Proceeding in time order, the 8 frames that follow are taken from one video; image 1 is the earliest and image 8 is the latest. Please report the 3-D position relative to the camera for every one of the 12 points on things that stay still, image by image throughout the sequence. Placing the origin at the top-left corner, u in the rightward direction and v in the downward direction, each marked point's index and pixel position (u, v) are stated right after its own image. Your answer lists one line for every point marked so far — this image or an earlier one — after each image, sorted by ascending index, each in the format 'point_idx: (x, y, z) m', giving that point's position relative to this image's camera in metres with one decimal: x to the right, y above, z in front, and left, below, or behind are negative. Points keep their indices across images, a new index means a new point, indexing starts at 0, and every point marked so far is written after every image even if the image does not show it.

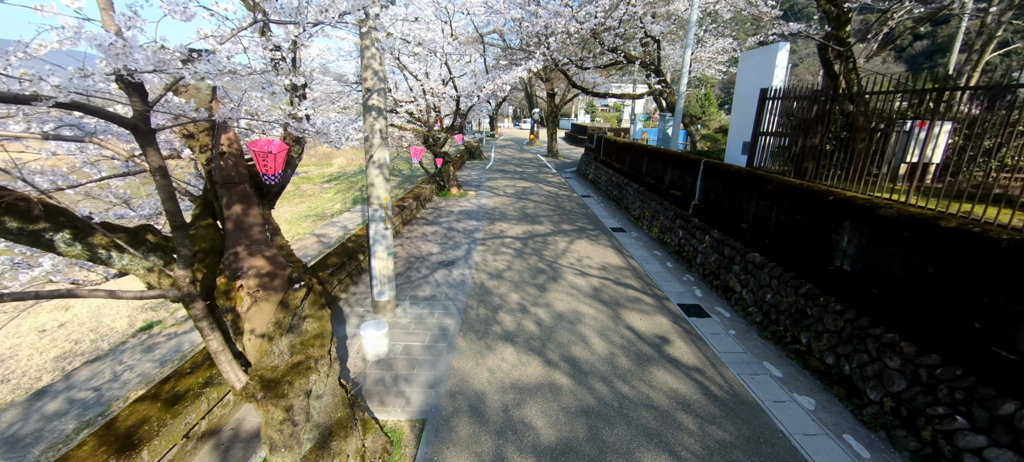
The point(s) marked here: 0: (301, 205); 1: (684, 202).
0: (-9.7, +1.3, +19.3) m
1: (+3.4, +0.6, +8.3) m
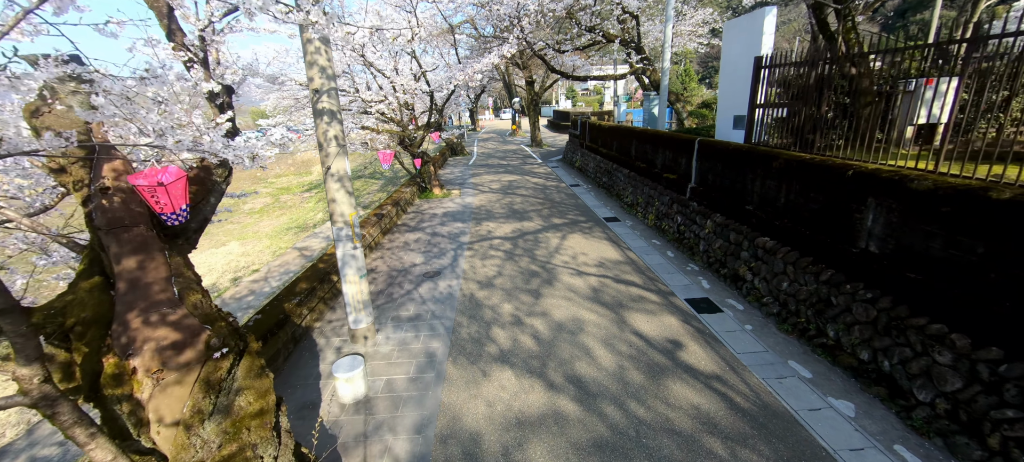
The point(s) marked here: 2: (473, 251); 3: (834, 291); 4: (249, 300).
0: (-10.3, +0.6, +18.5) m
1: (+3.1, +0.9, +7.8) m
2: (-0.7, -0.4, +7.6) m
3: (+3.3, -0.6, +4.2) m
4: (-6.8, -1.7, +10.8) m
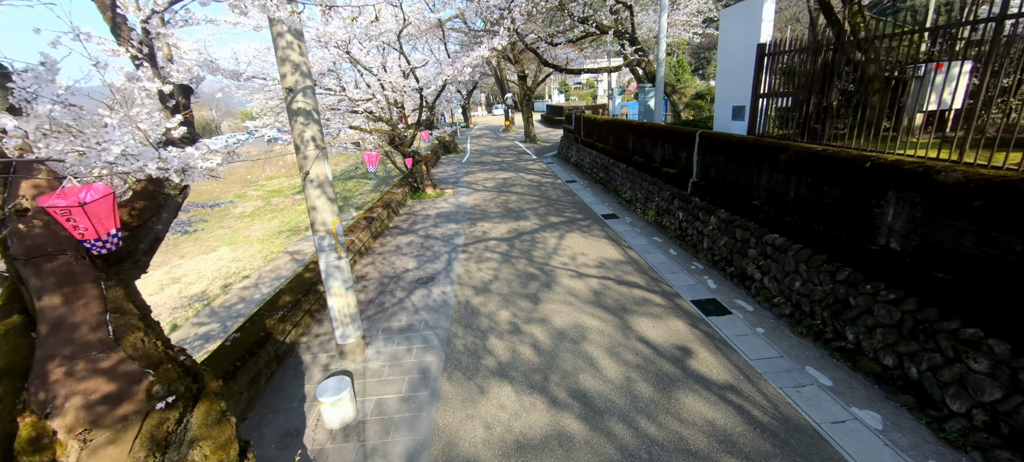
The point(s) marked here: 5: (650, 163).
0: (-10.5, +0.5, +18.1) m
1: (+3.0, +0.9, +7.5) m
2: (-0.8, -0.4, +7.3) m
3: (+3.3, -0.6, +4.0) m
4: (-6.9, -1.9, +10.5) m
5: (+3.0, +1.5, +8.9) m
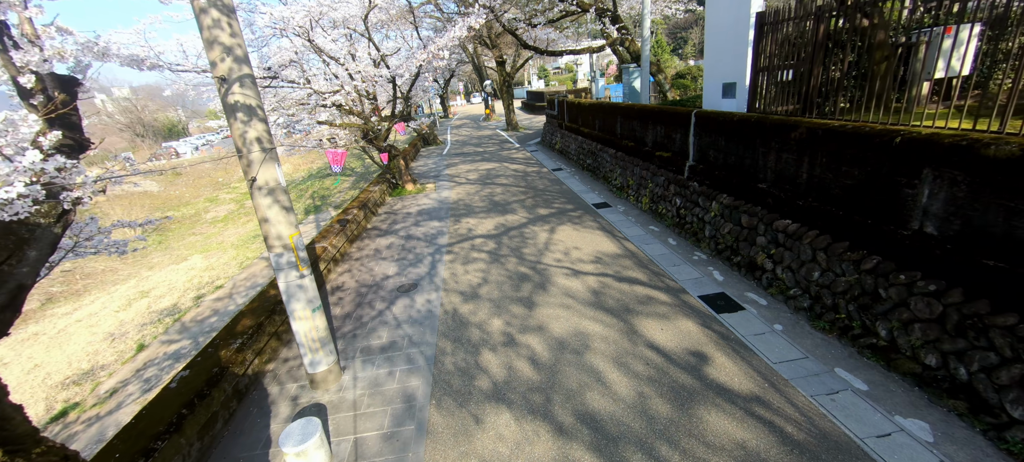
0: (-11.1, +0.3, +17.2) m
1: (+2.8, +1.1, +7.0) m
2: (-1.0, -0.4, +6.8) m
3: (+3.2, -0.4, +3.6) m
4: (-7.1, -2.1, +9.8) m
5: (+2.6, +1.7, +8.5) m
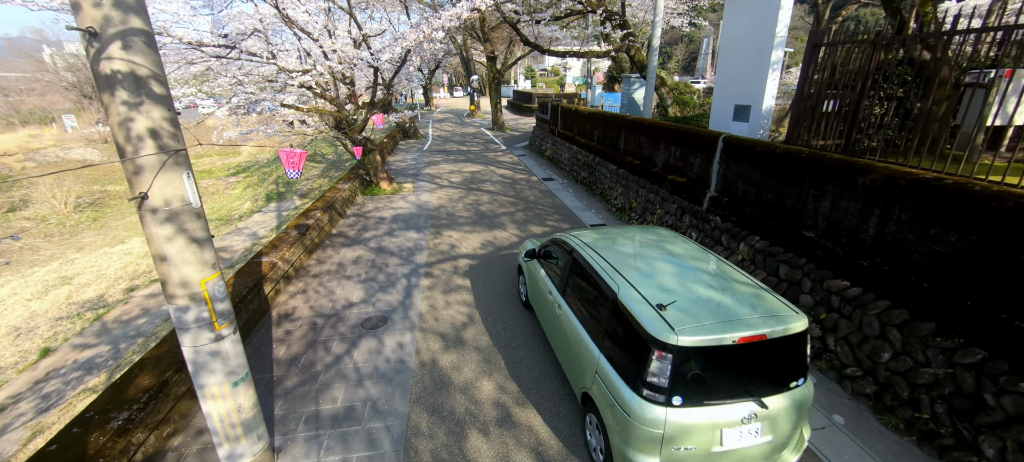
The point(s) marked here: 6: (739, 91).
0: (-11.8, +0.8, +15.4) m
1: (+2.7, +0.6, +6.2) m
2: (-1.1, -0.7, +5.7) m
3: (+3.3, -1.0, +2.8) m
4: (-7.5, -1.9, +8.3) m
5: (+2.5, +1.2, +7.6) m
6: (+4.7, +2.9, +8.5) m
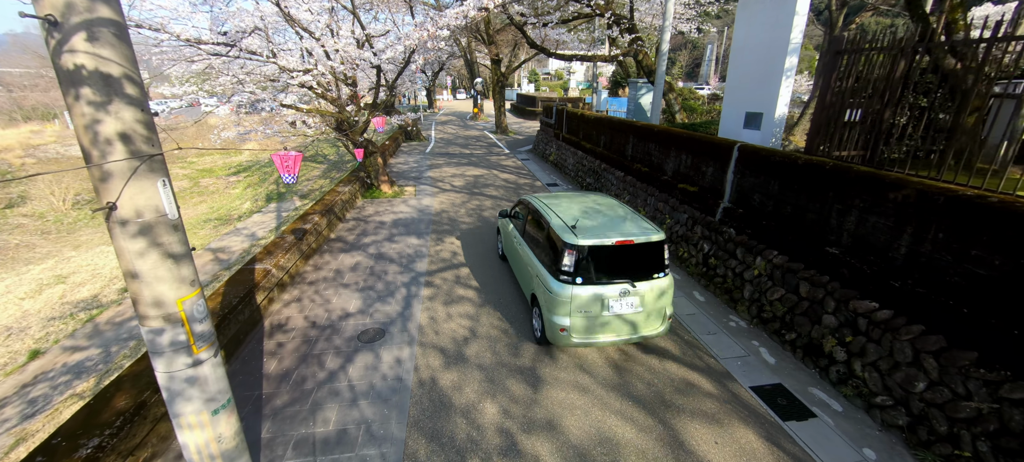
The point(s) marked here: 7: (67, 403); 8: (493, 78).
0: (-11.7, +0.8, +15.2) m
1: (+2.8, +0.4, +6.0) m
2: (-1.1, -0.8, +5.5) m
3: (+3.3, -1.2, +2.6) m
4: (-7.5, -1.9, +8.1) m
5: (+2.6, +1.0, +7.4) m
6: (+4.8, +2.7, +8.3) m
7: (-6.1, -2.4, +5.6) m
8: (-0.9, +7.4, +20.0) m
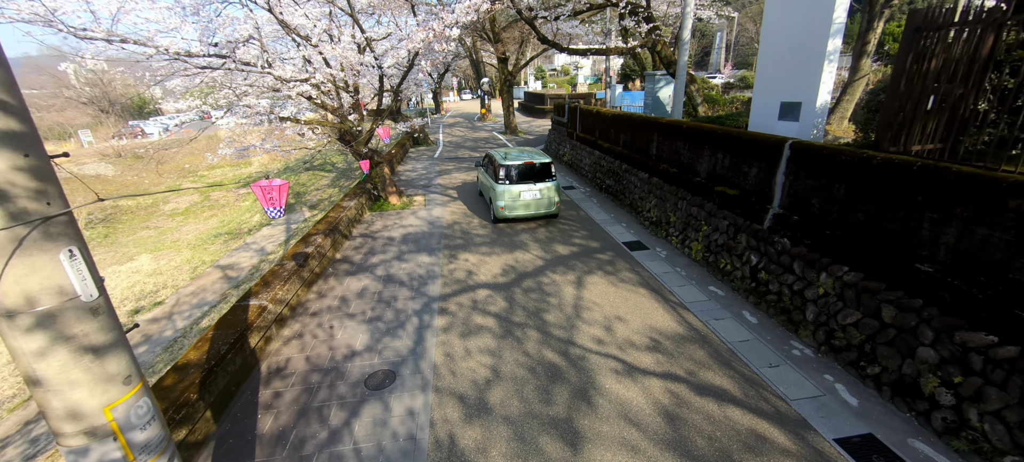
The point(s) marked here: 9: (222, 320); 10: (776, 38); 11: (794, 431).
0: (-11.2, +0.2, +15.0) m
1: (+3.0, +0.3, +5.3) m
2: (-0.8, -1.0, +4.9) m
3: (+3.5, -1.3, +1.9) m
4: (-7.1, -2.4, +7.7) m
5: (+2.9, +0.9, +6.7) m
6: (+5.0, +2.6, +7.6) m
7: (-5.7, -2.8, +5.2) m
8: (-0.5, +7.2, +19.4) m
9: (-2.8, -0.9, +4.0) m
10: (+5.0, +3.6, +7.7) m
11: (+2.2, -1.5, +3.2) m
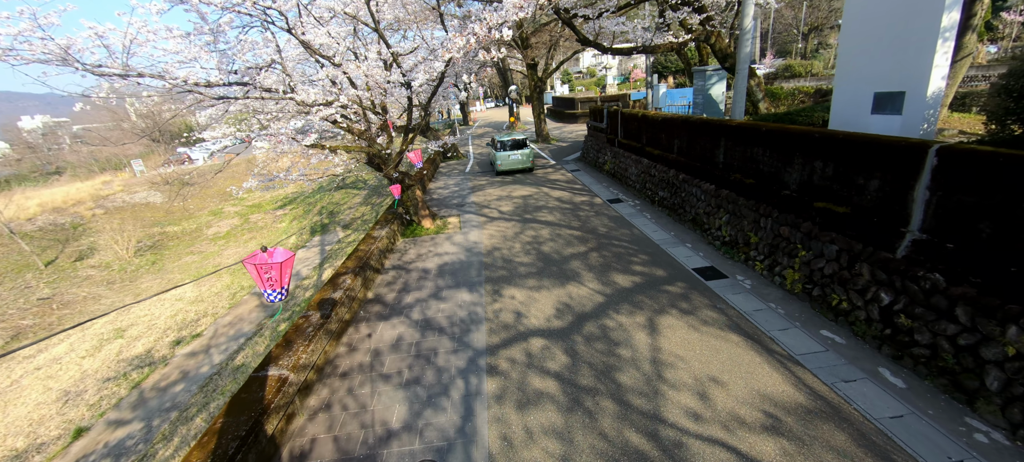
0: (-9.8, -0.7, +14.9) m
1: (+3.7, 0.0, +4.2) m
2: (-0.1, -1.5, +4.1) m
3: (+3.9, -1.5, +0.7) m
4: (-6.1, -3.1, +7.3) m
5: (+3.6, +0.6, +5.7) m
6: (+5.7, +2.4, +6.3) m
7: (-5.0, -3.4, +4.7) m
8: (+0.9, +6.6, +18.6) m
9: (-2.3, -1.4, +3.4) m
10: (+5.6, +3.4, +6.5) m
11: (+2.7, -1.9, +2.2) m
